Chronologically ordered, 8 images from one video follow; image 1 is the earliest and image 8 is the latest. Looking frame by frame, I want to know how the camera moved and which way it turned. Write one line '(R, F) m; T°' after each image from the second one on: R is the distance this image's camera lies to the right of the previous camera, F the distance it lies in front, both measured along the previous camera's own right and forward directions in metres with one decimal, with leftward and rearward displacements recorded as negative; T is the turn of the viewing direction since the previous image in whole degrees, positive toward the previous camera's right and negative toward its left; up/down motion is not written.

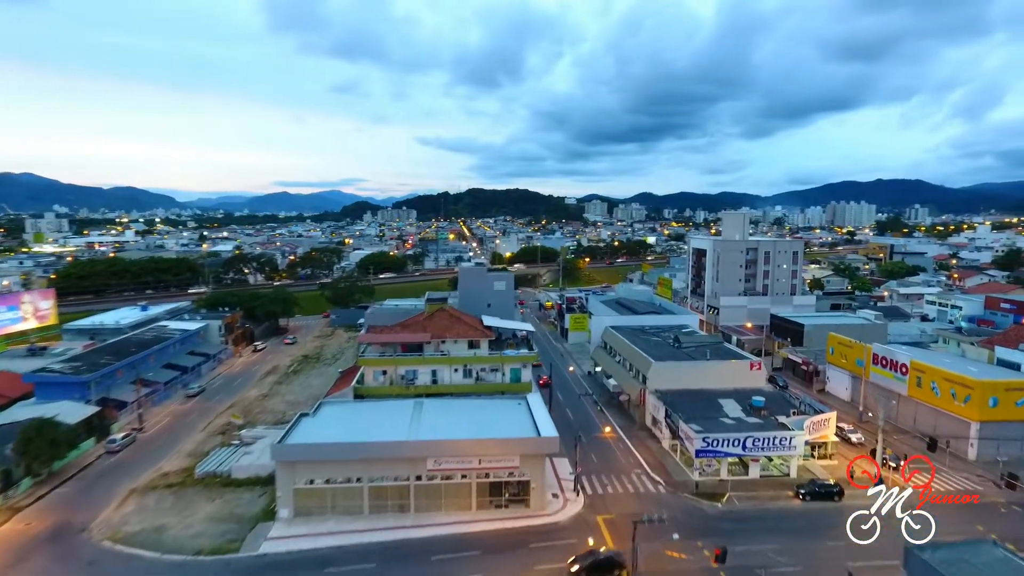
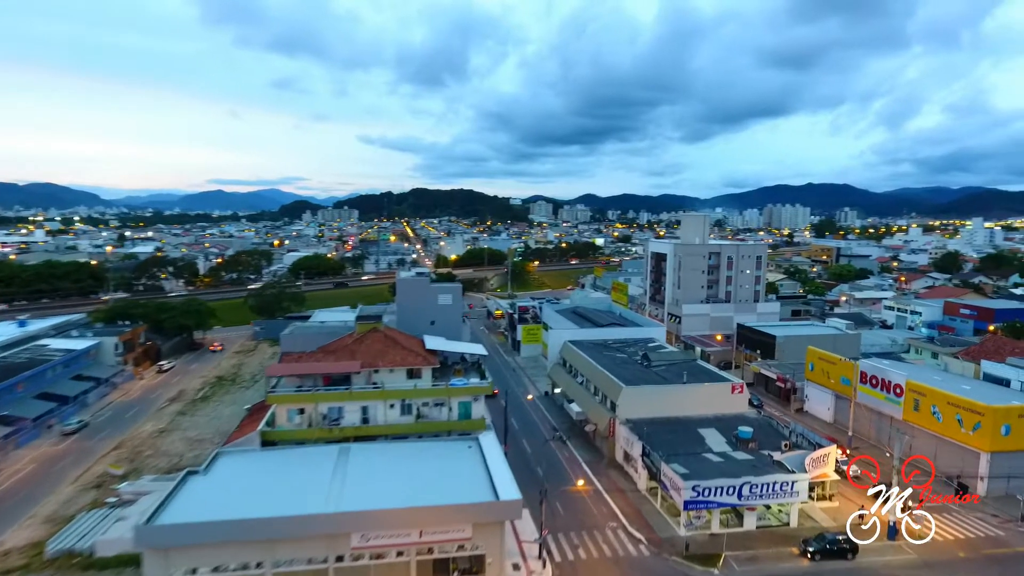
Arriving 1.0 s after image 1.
(-0.1, +4.3) m; +5°
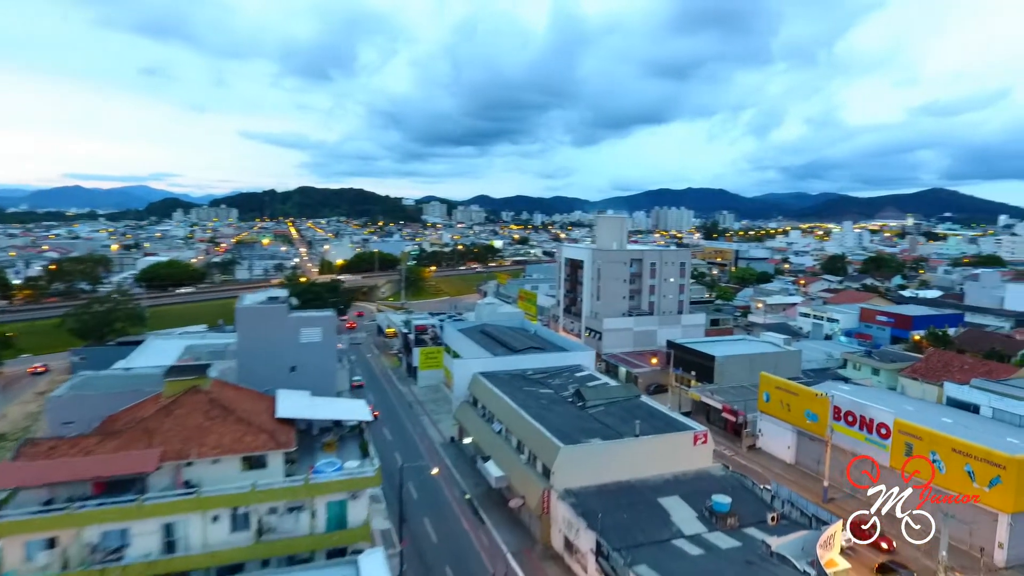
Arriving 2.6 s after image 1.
(-0.1, +6.8) m; +10°
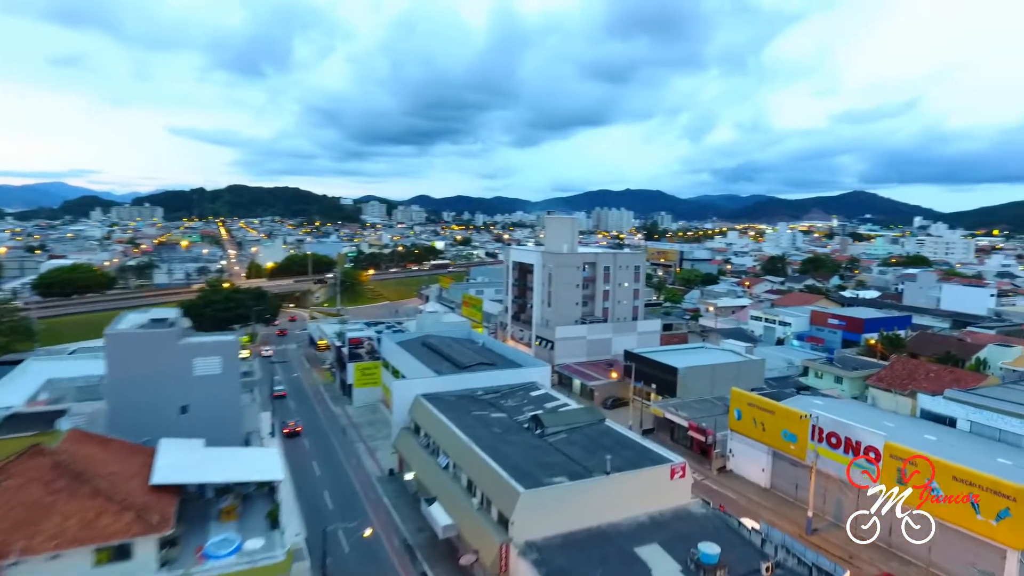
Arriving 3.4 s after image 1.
(-0.2, +3.0) m; +5°
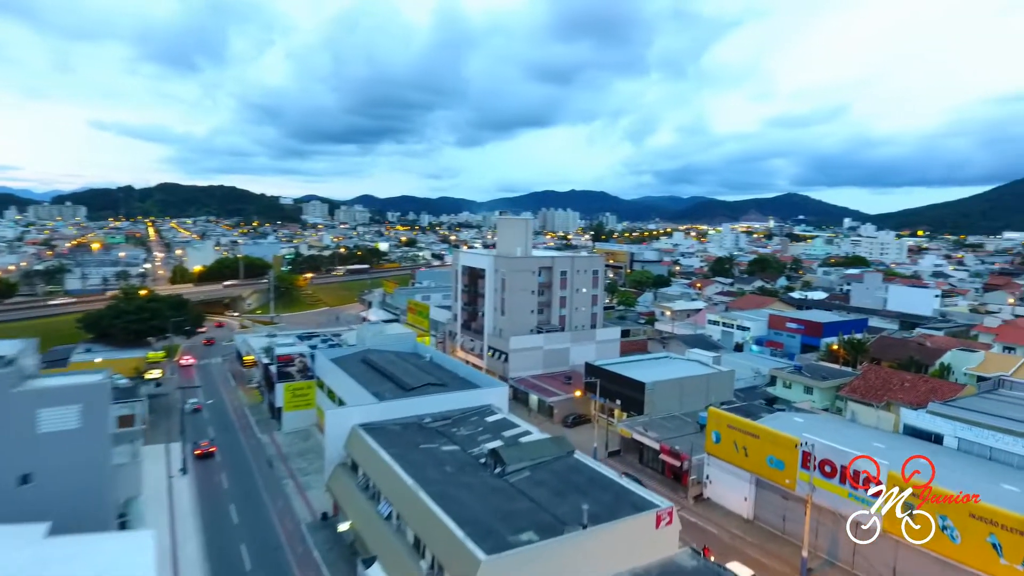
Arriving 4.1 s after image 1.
(-0.2, +3.0) m; +5°
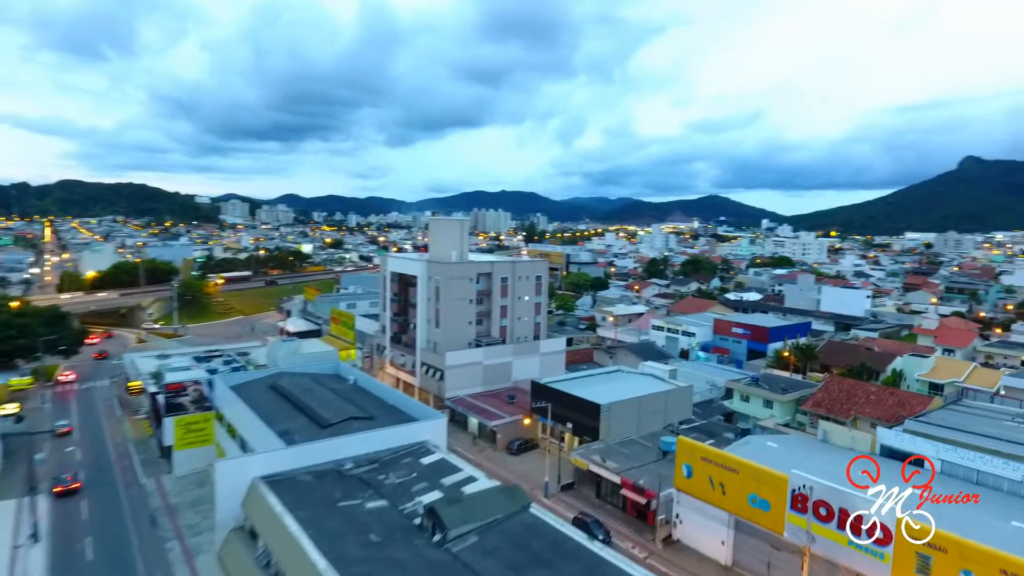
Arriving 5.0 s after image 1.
(-0.2, +3.4) m; +6°
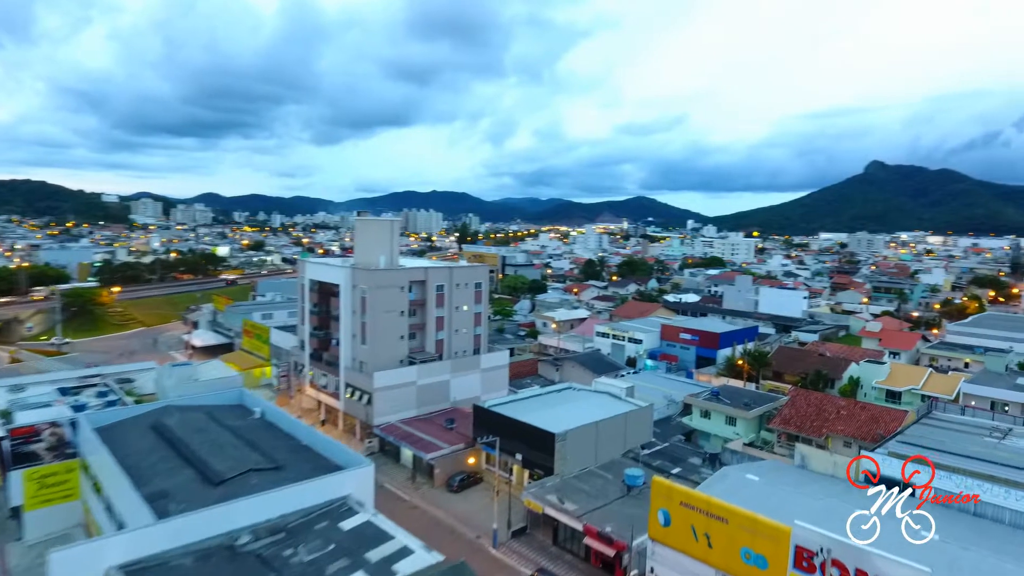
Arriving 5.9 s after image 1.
(-0.2, +3.4) m; +6°
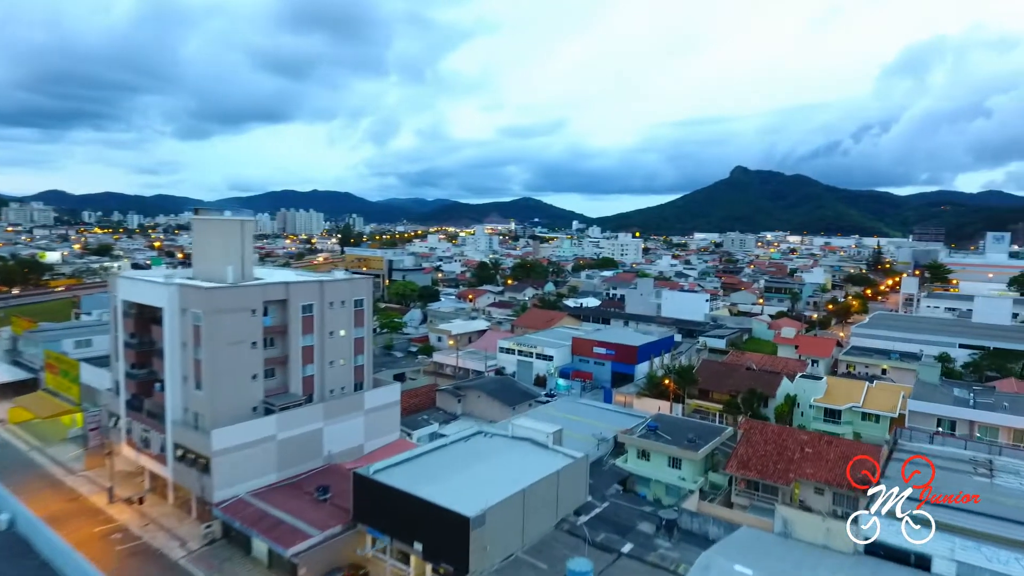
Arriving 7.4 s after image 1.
(-0.1, +5.9) m; +10°
